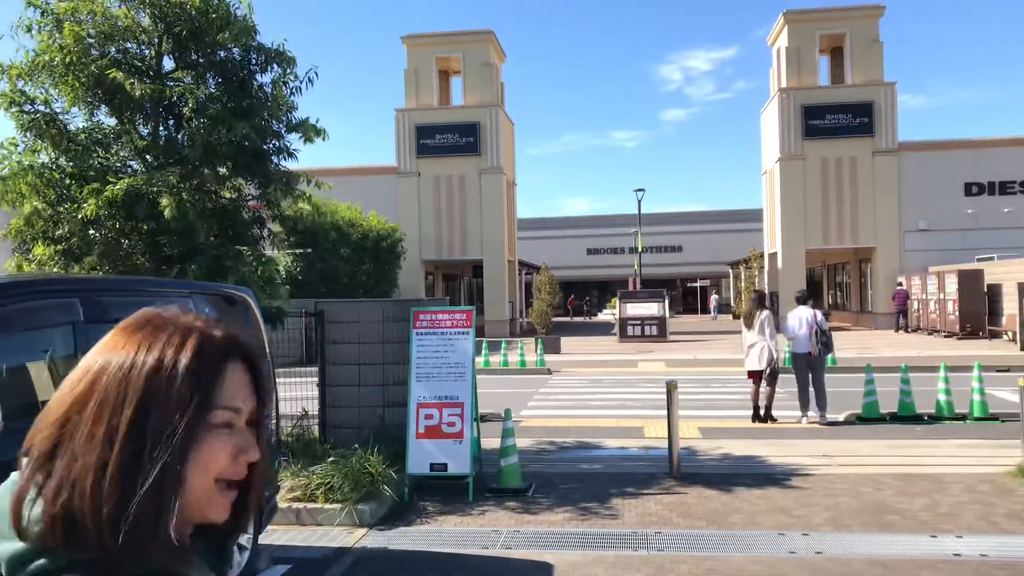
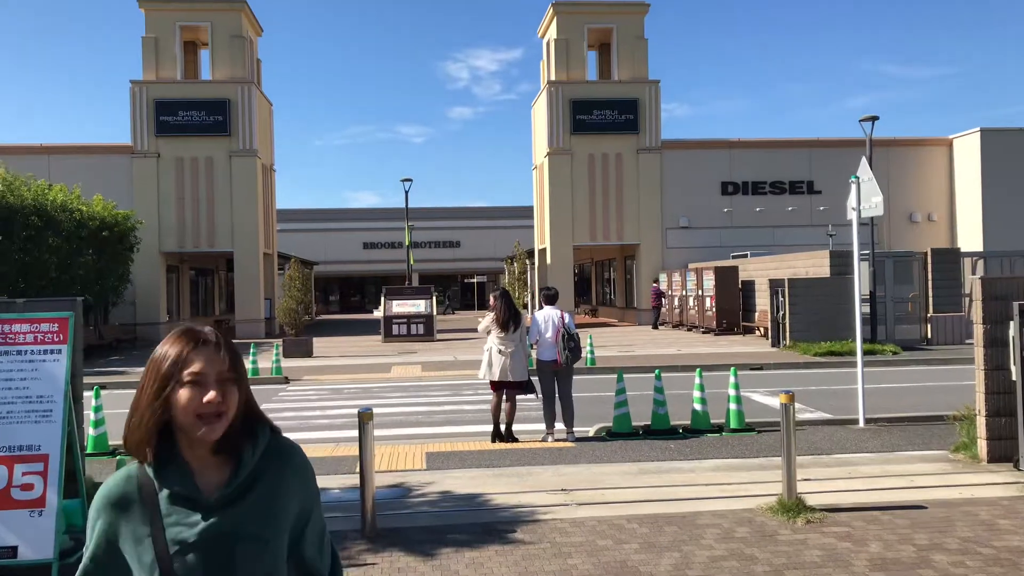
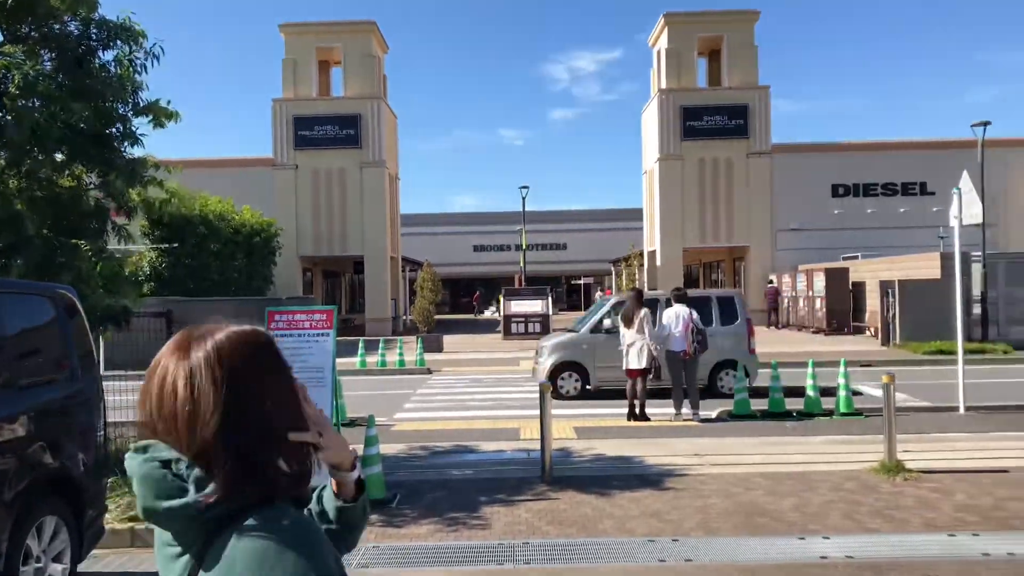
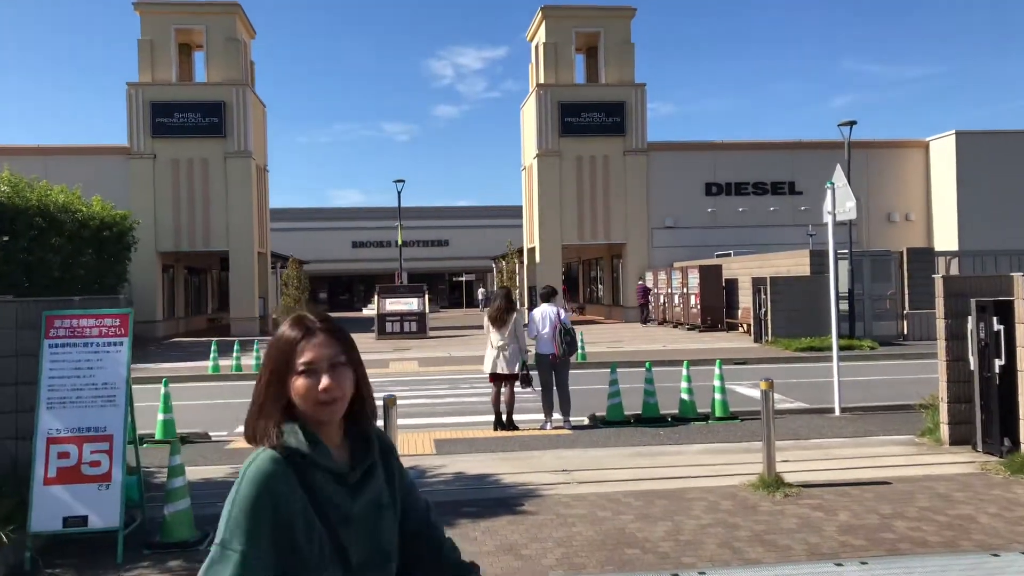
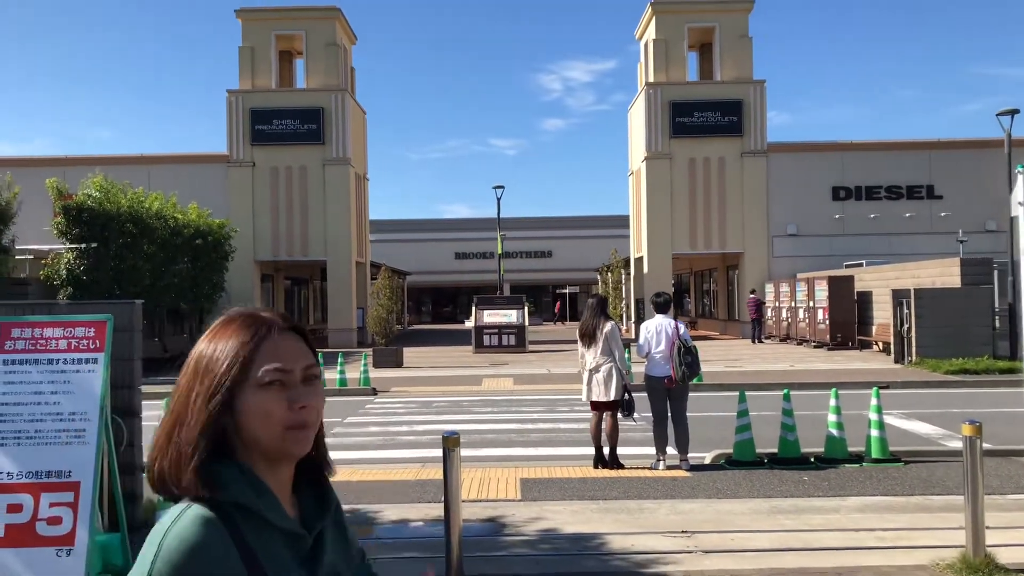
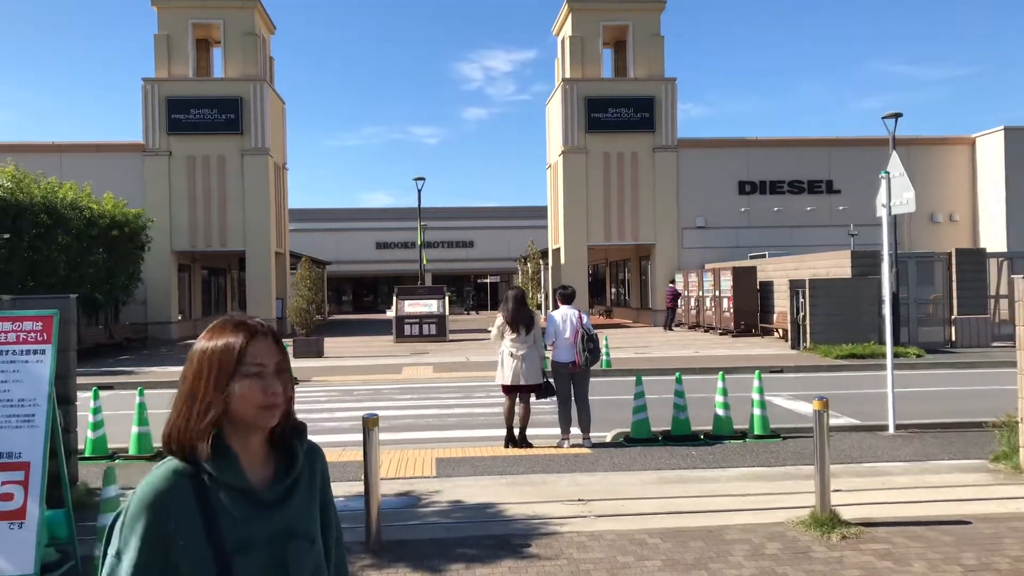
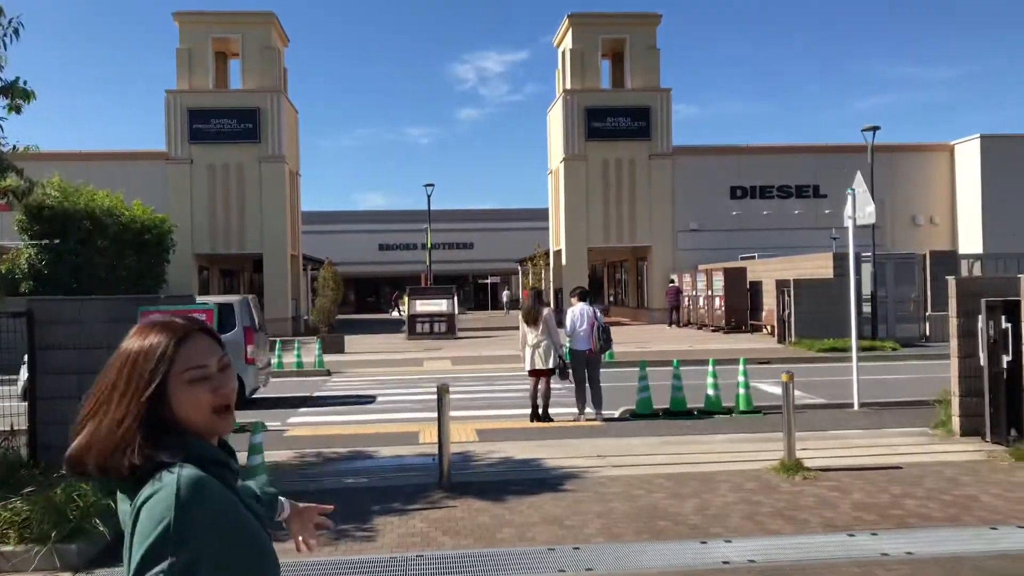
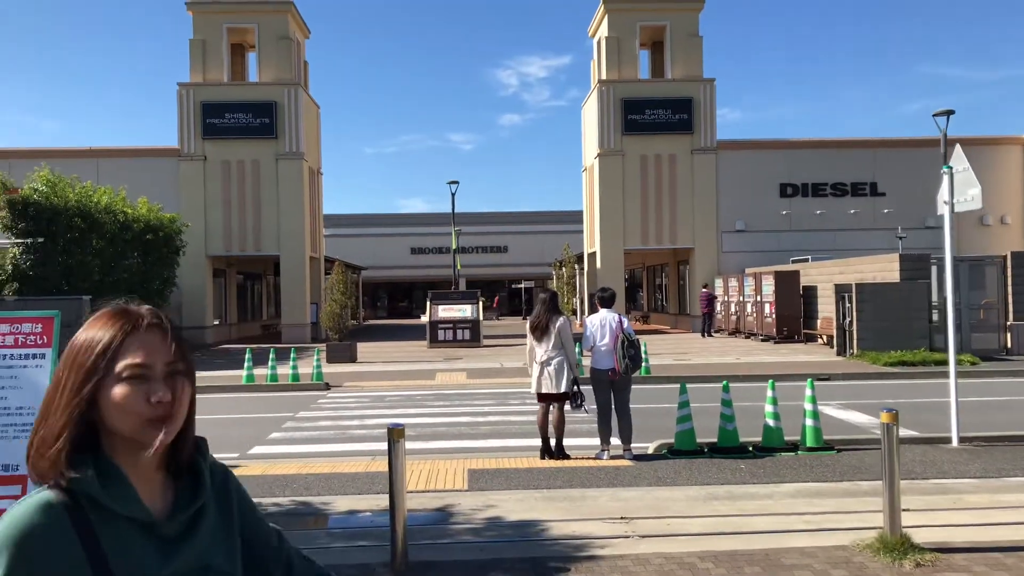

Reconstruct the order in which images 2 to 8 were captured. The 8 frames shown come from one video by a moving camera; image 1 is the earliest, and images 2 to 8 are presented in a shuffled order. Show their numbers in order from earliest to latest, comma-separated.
3, 7, 4, 2, 6, 8, 5
